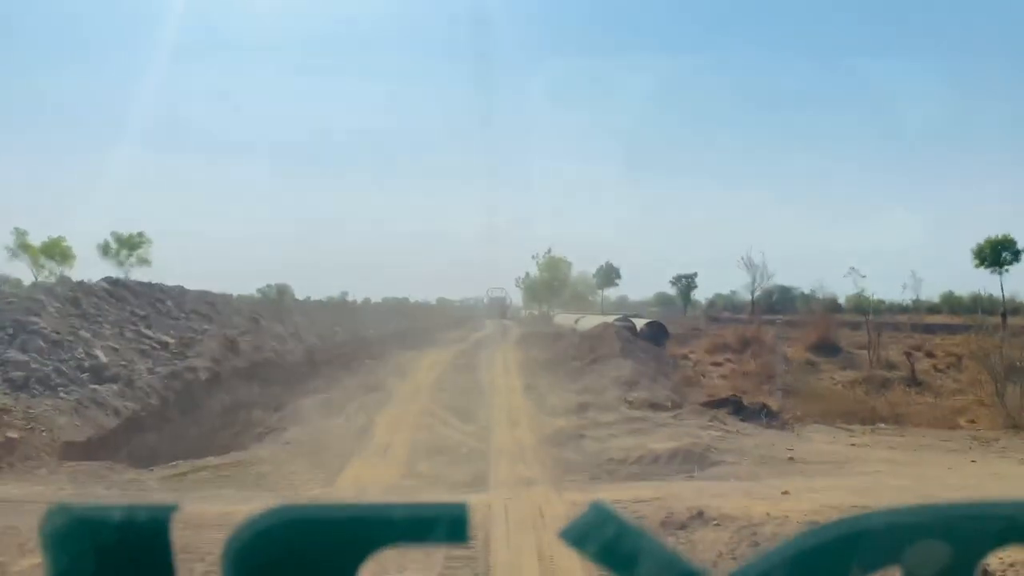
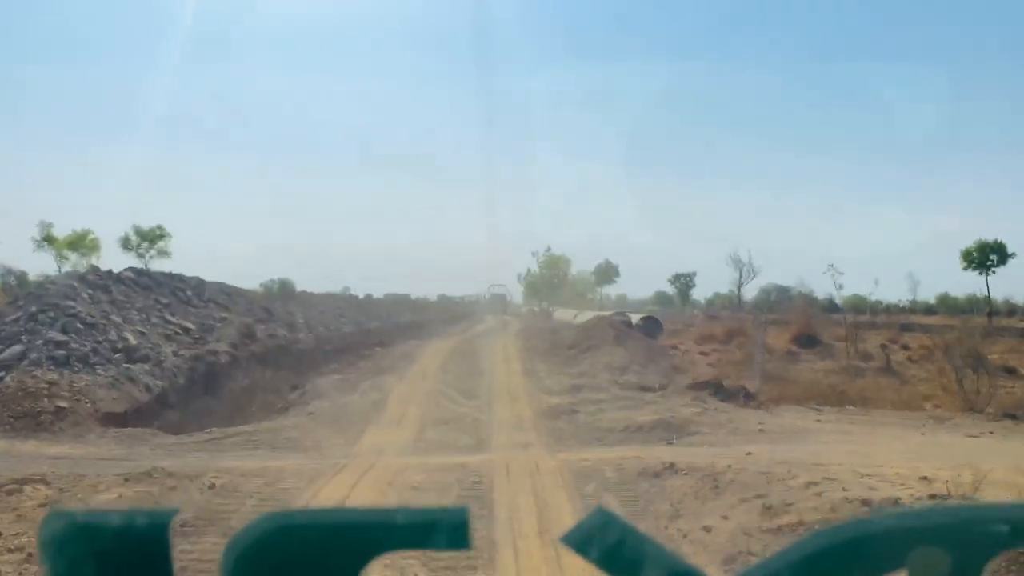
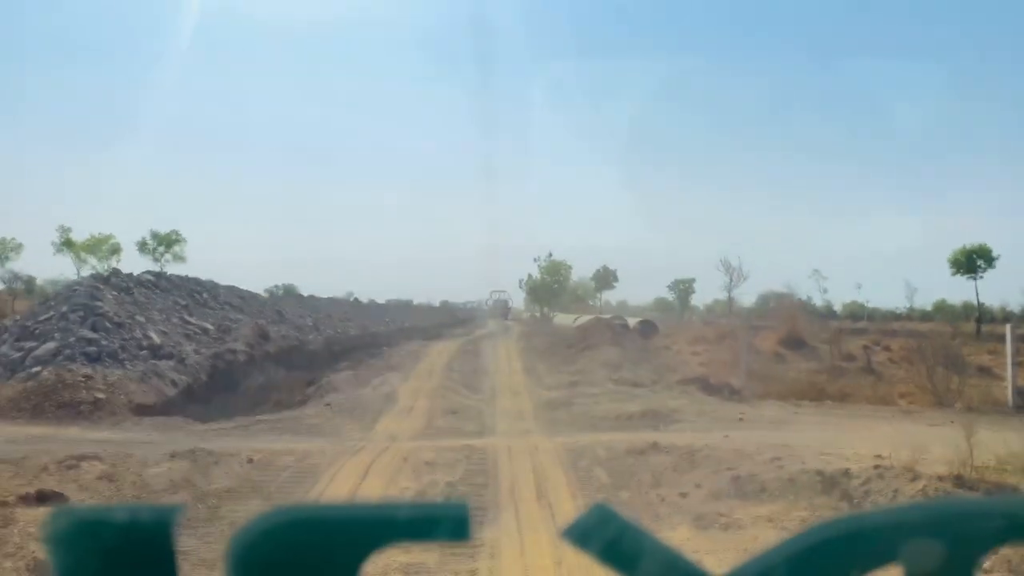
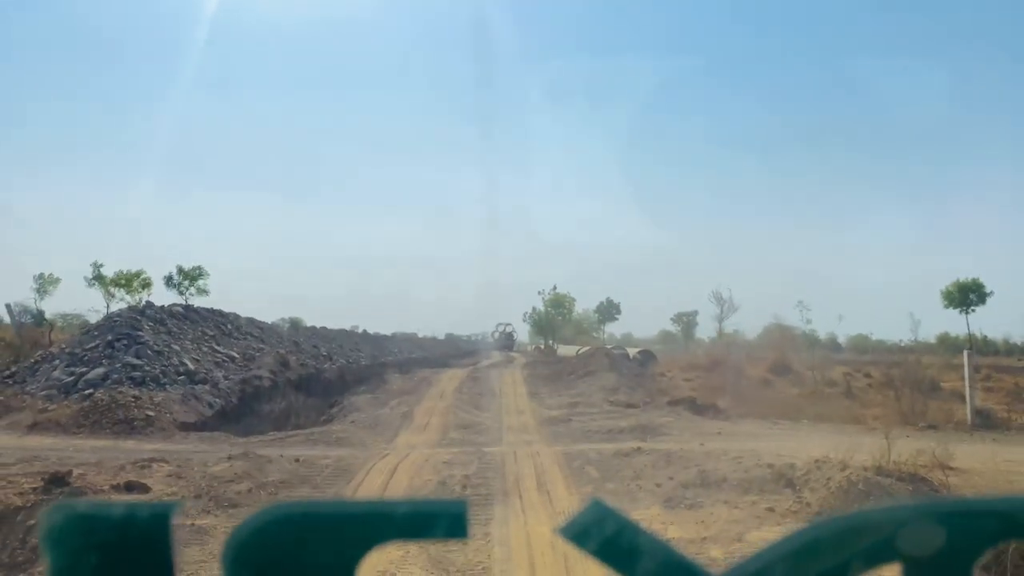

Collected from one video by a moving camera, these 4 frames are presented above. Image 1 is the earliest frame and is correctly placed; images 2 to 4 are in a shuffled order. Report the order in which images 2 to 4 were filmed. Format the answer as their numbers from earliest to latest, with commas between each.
2, 3, 4
